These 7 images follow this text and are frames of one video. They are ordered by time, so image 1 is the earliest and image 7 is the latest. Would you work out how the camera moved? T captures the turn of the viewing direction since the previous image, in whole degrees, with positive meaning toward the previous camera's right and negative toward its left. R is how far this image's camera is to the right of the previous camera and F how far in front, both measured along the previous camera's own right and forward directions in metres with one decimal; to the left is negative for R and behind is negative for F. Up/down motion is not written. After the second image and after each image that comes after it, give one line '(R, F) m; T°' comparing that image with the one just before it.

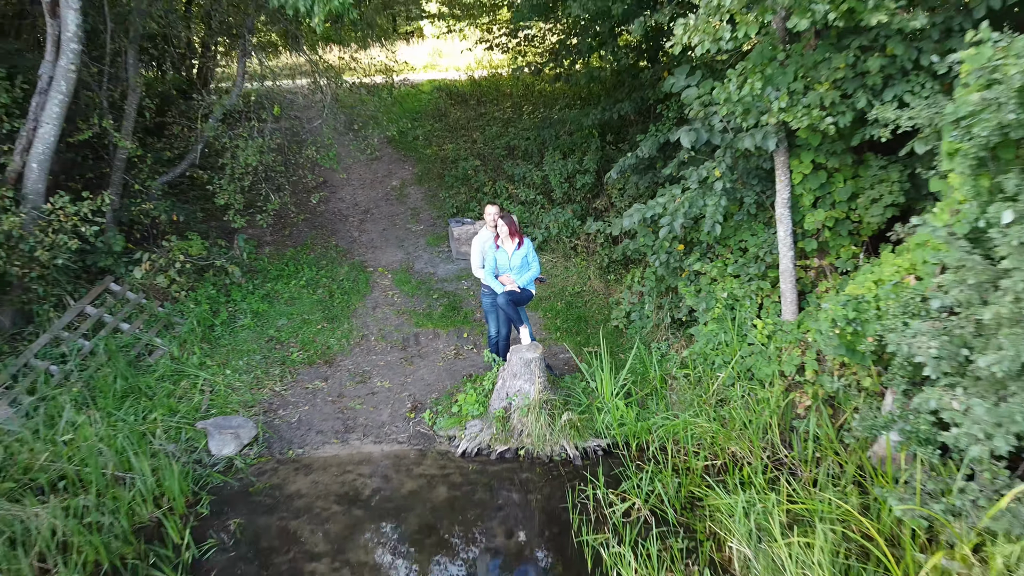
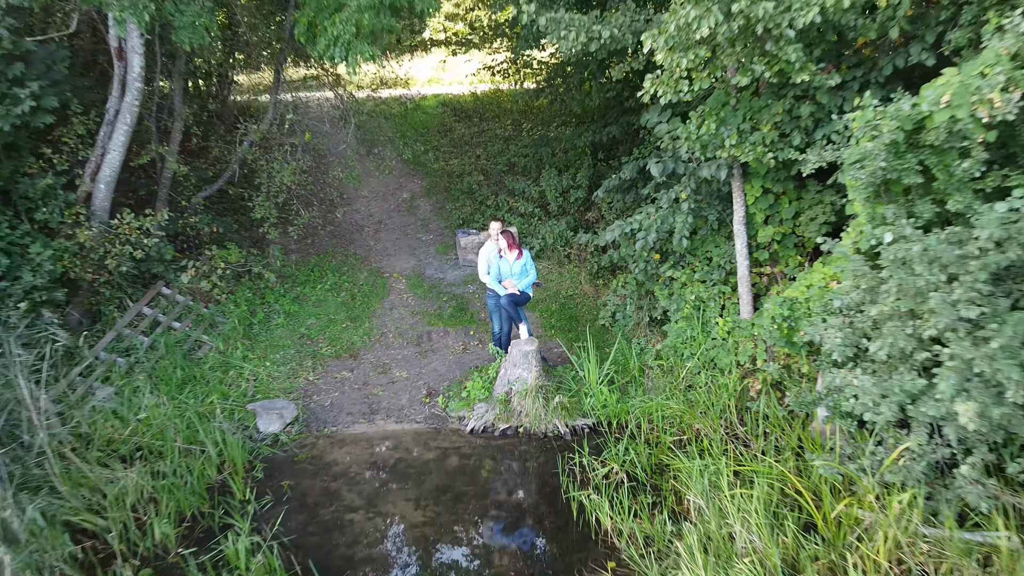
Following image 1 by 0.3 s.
(+0.1, -0.7) m; -1°
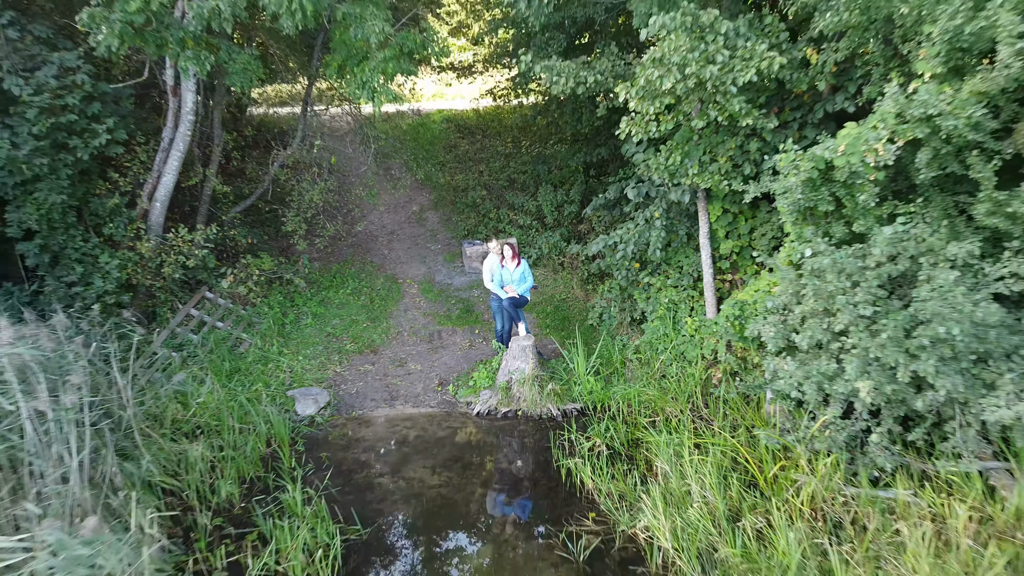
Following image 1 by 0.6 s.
(0.0, -0.8) m; 0°
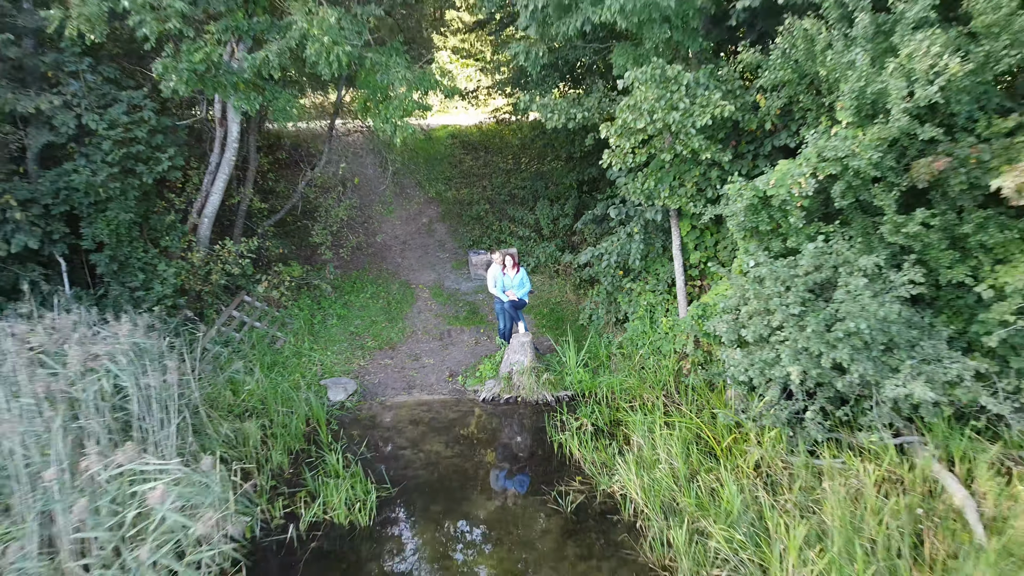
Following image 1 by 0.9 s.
(0.0, -0.9) m; 0°
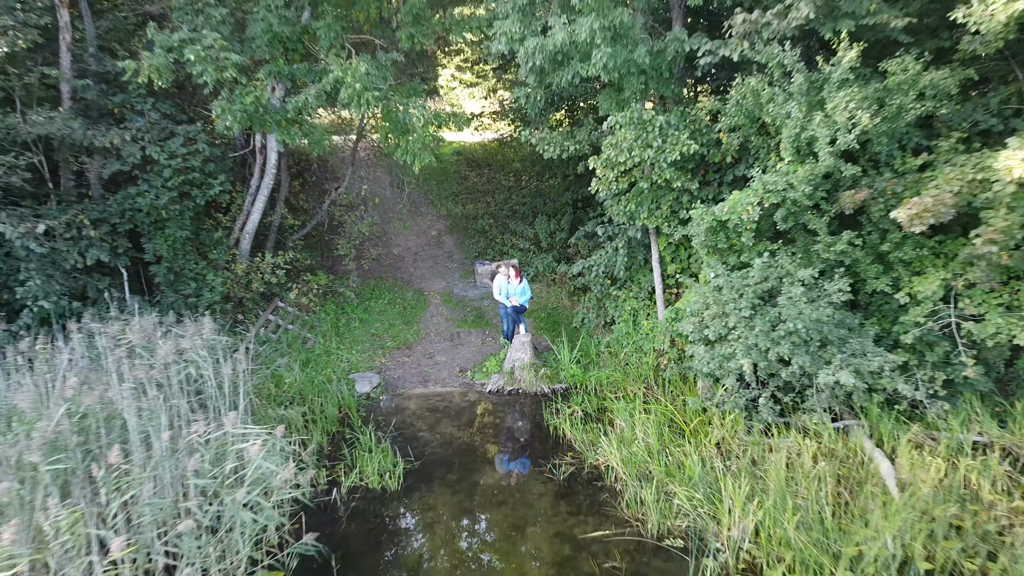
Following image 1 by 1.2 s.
(0.0, -1.0) m; 0°
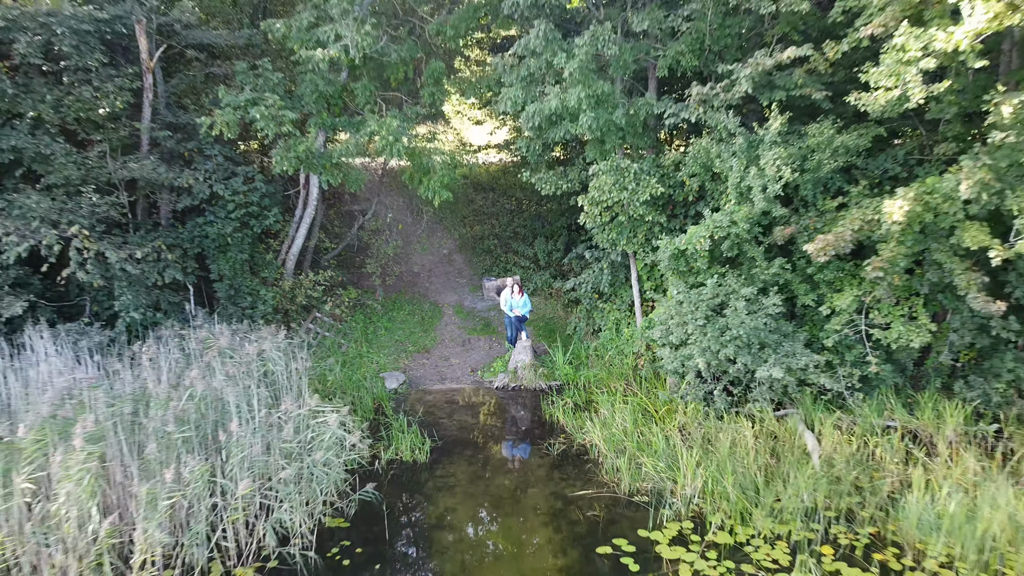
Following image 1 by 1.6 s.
(0.0, -1.5) m; 0°
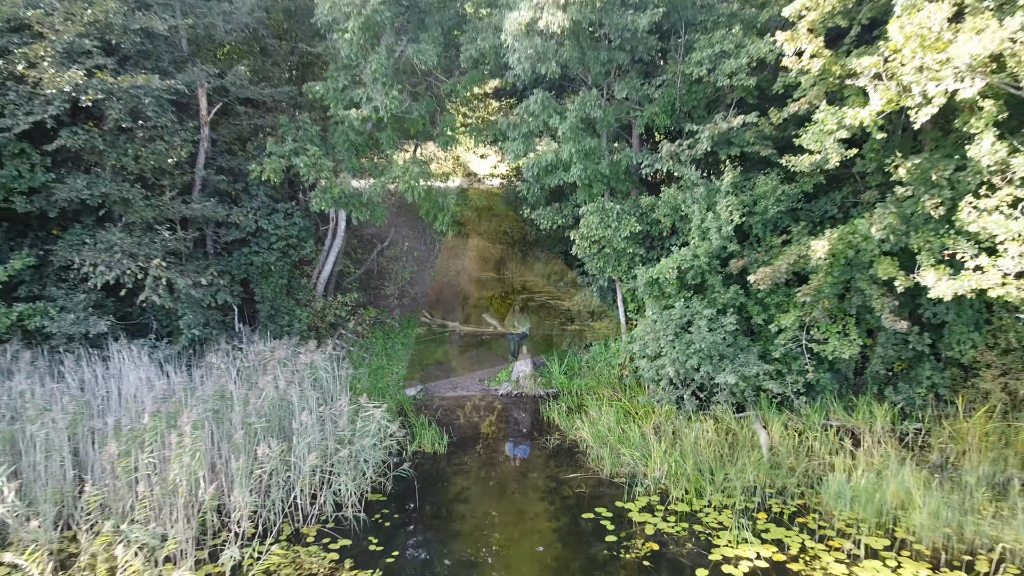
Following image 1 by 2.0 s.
(0.0, -1.5) m; 0°
